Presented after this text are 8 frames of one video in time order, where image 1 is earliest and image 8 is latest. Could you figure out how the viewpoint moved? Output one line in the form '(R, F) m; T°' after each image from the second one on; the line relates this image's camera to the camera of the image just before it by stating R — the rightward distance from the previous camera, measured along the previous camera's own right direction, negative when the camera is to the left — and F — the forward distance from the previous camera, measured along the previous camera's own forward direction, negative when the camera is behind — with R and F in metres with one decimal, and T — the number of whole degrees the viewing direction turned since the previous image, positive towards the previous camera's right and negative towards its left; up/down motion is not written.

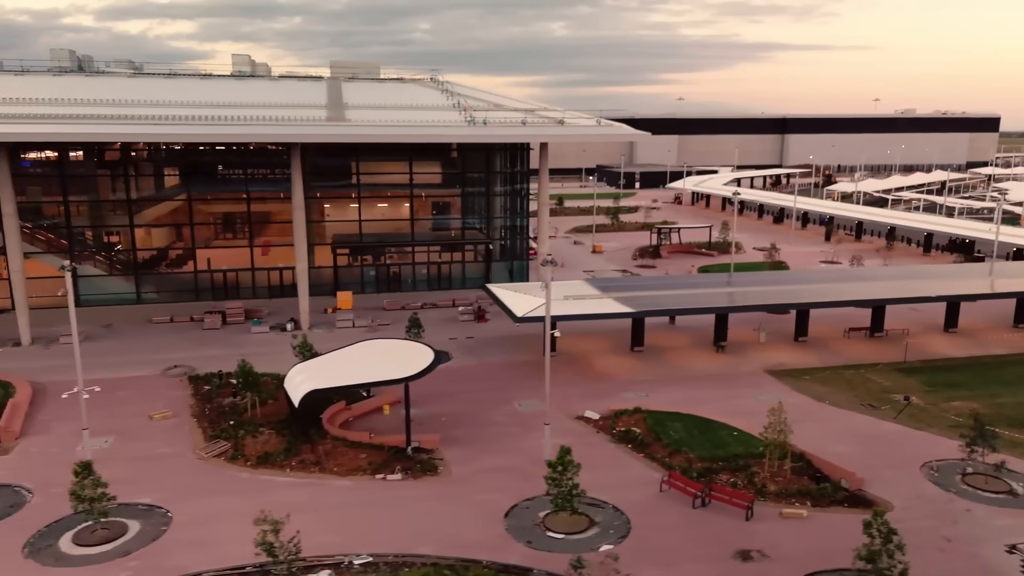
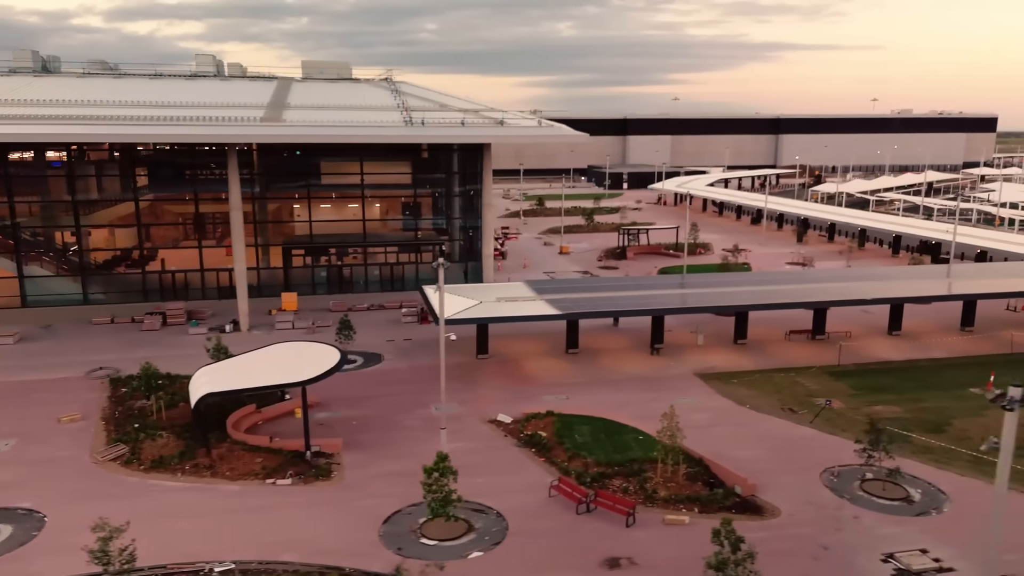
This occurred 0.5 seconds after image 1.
(+2.9, +0.2) m; 0°
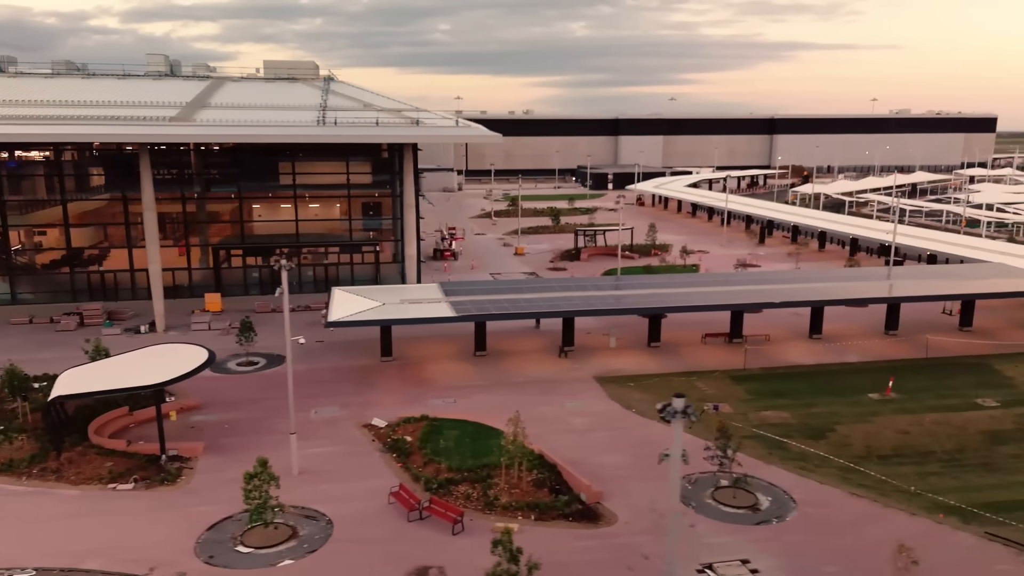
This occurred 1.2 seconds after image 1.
(+4.1, +0.4) m; -1°
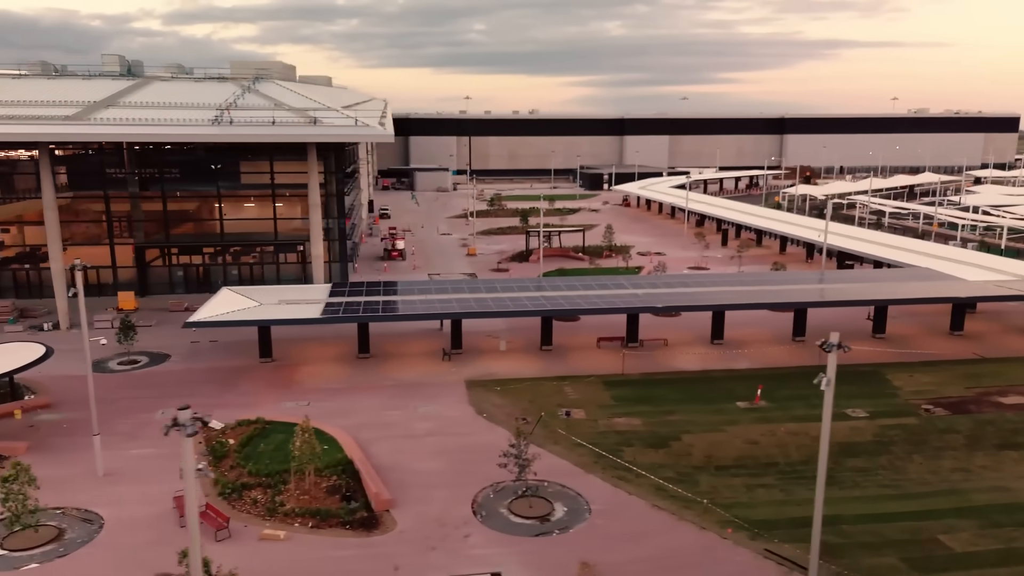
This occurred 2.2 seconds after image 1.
(+5.8, +0.5) m; -2°
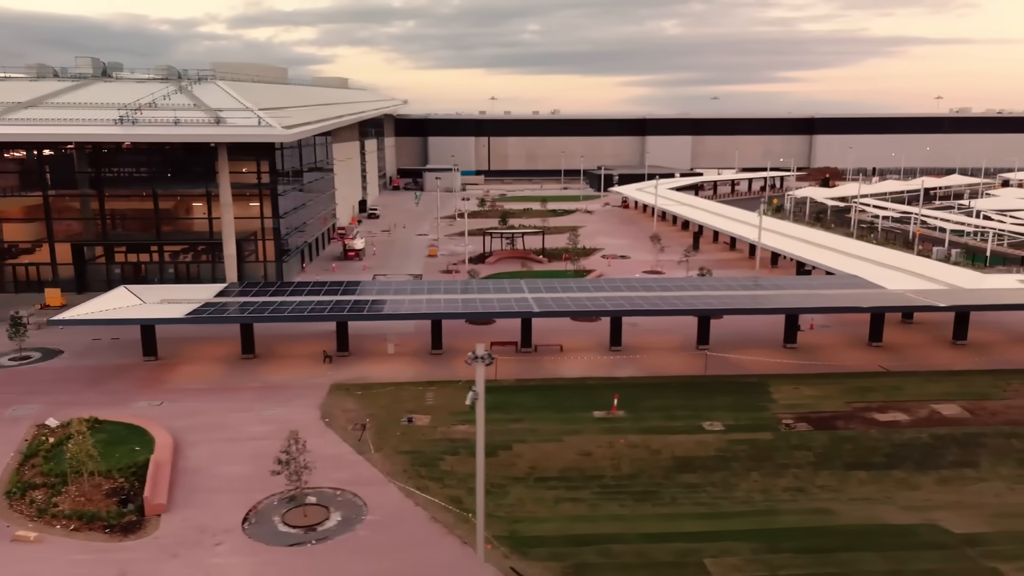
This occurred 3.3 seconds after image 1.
(+6.4, +0.7) m; -3°
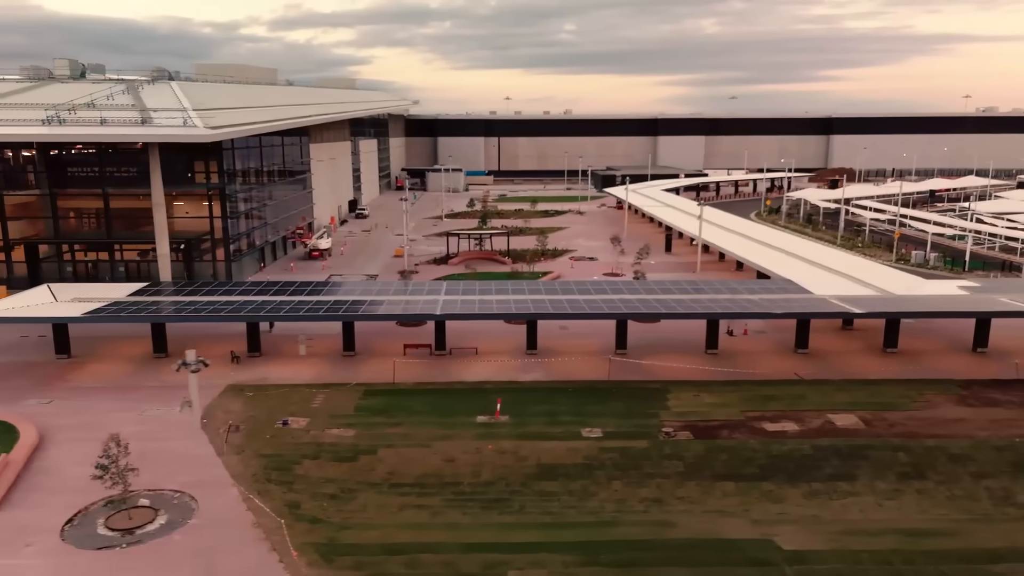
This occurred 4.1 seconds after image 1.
(+4.8, +0.4) m; -2°
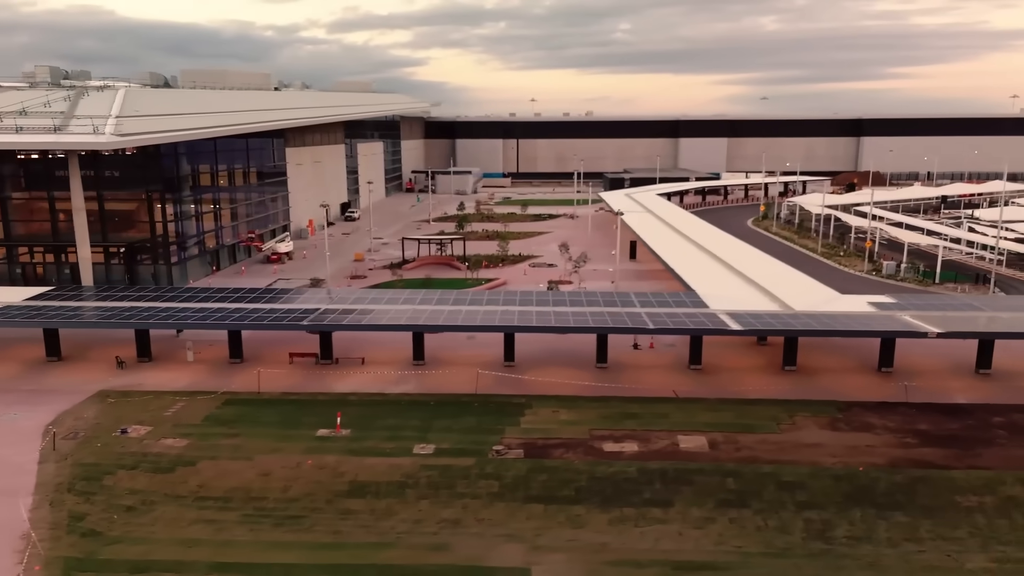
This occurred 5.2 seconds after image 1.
(+6.5, +0.5) m; -3°
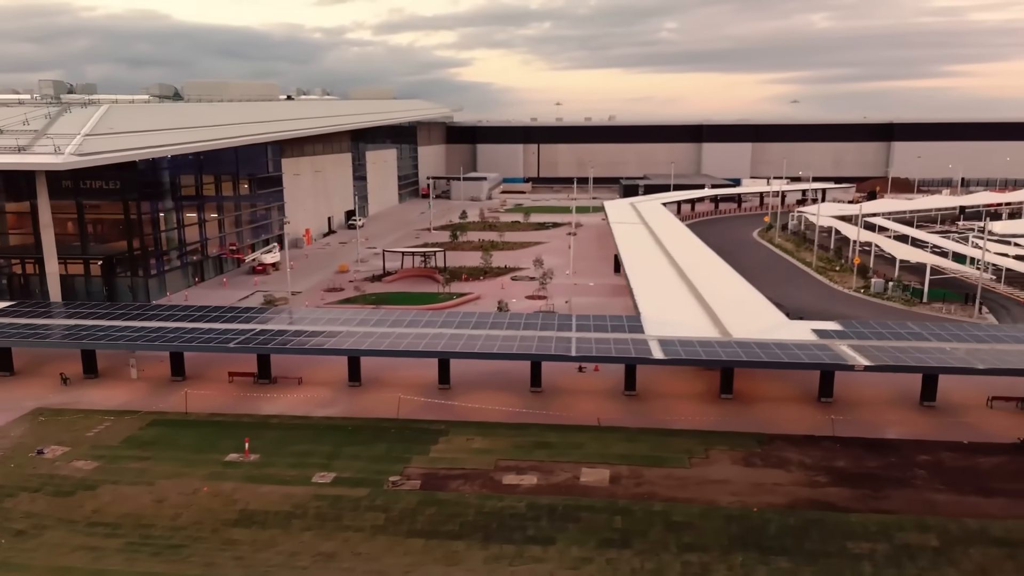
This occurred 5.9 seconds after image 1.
(+4.2, +0.2) m; -3°
